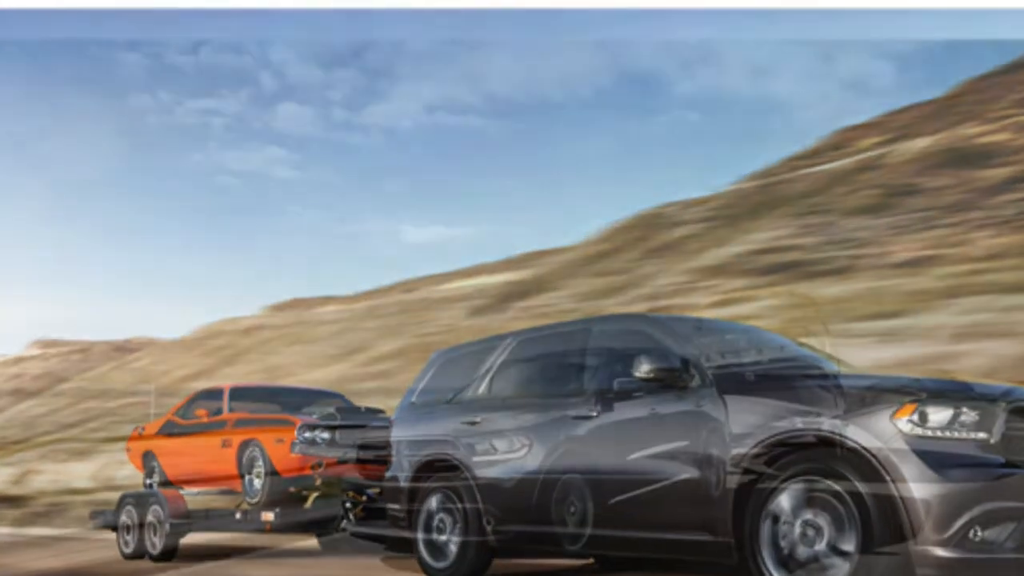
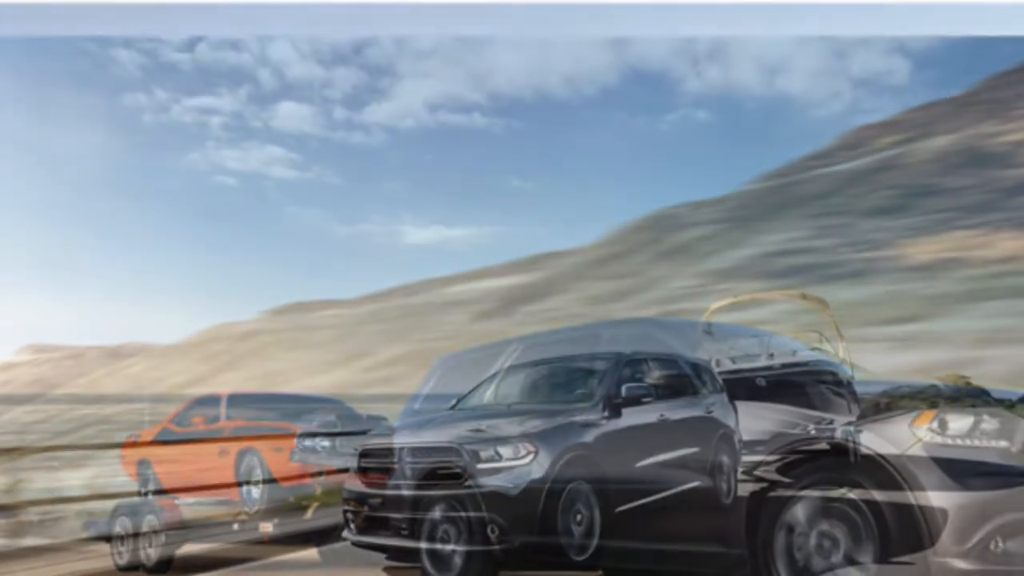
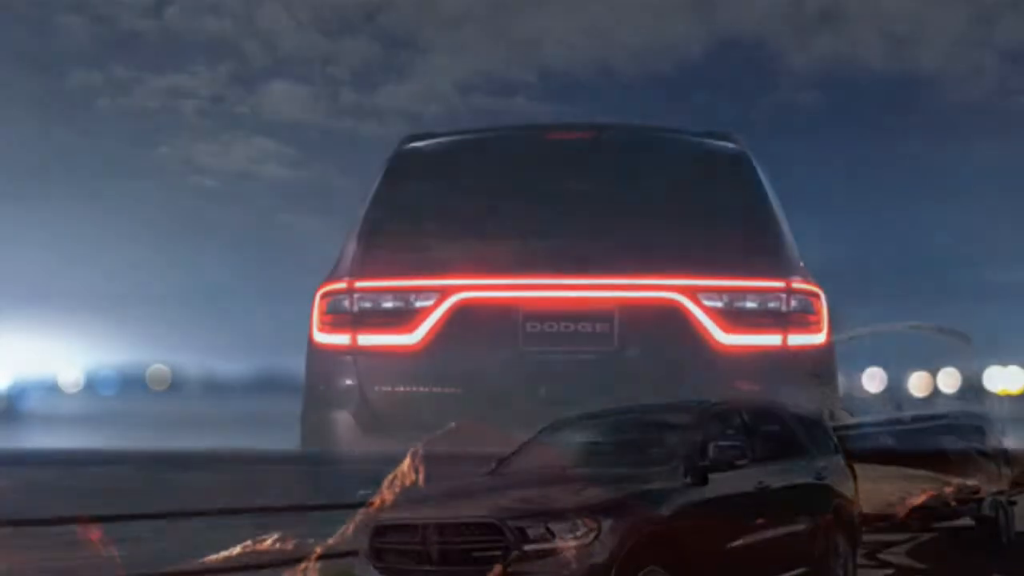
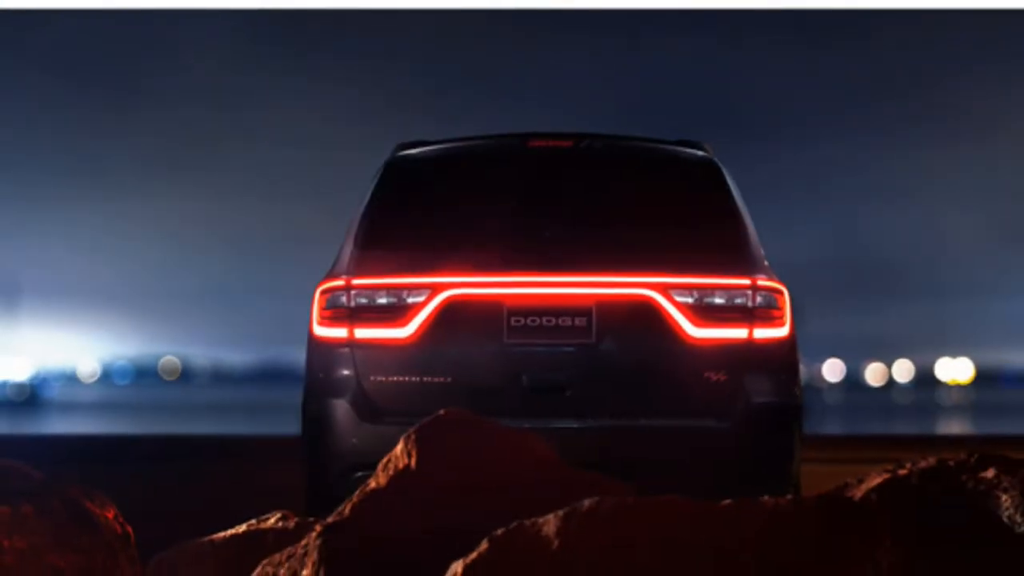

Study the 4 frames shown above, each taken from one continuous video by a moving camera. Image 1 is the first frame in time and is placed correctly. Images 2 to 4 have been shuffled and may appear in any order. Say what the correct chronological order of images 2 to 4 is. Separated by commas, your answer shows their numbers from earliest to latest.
2, 3, 4
